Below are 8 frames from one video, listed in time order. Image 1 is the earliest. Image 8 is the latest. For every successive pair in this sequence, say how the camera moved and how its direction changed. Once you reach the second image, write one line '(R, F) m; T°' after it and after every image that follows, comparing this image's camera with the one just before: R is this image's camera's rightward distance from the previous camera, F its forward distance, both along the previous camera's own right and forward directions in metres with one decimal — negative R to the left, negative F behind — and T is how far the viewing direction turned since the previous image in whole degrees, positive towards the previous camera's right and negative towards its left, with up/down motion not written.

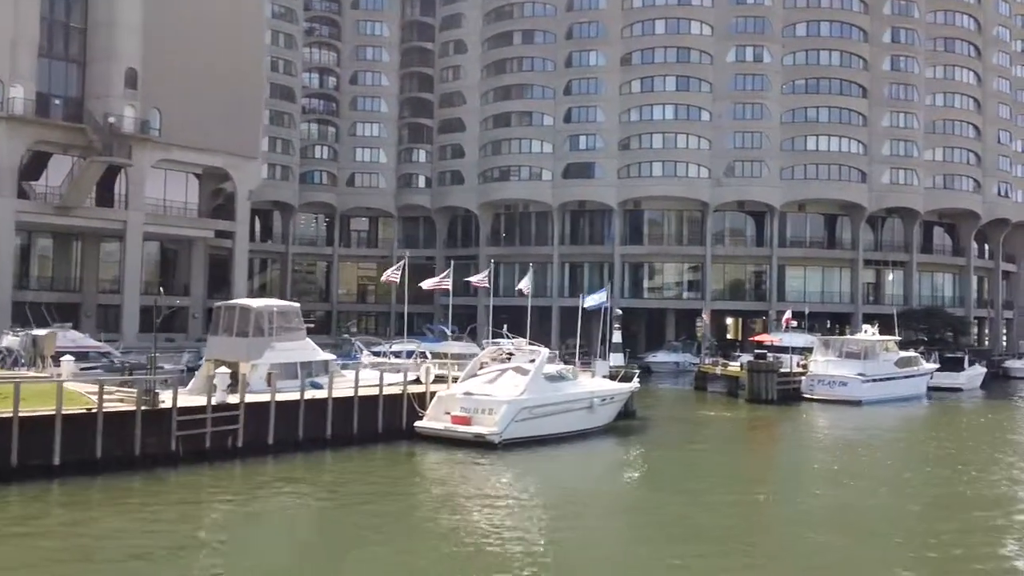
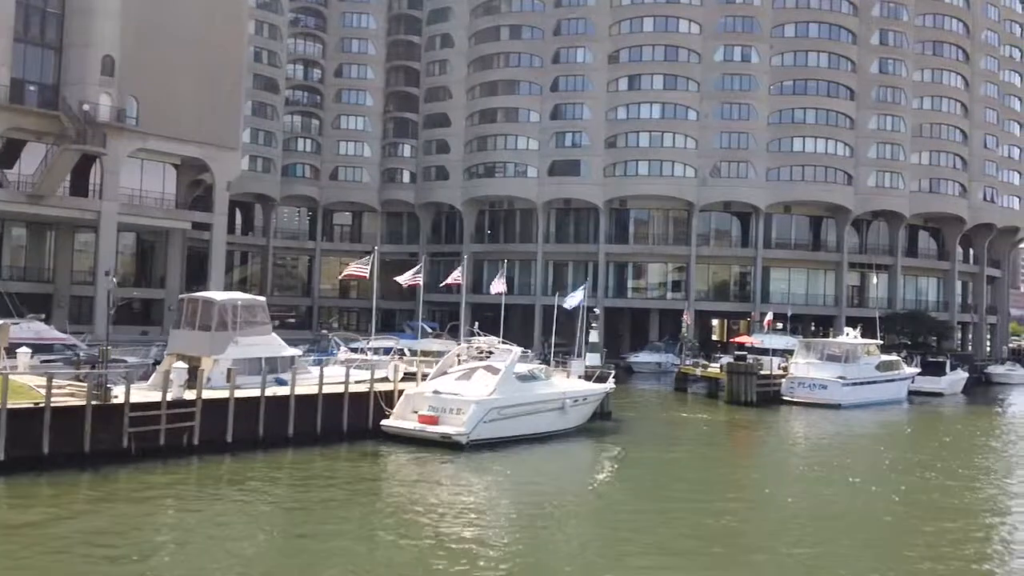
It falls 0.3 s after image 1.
(+0.4, +0.6) m; +1°
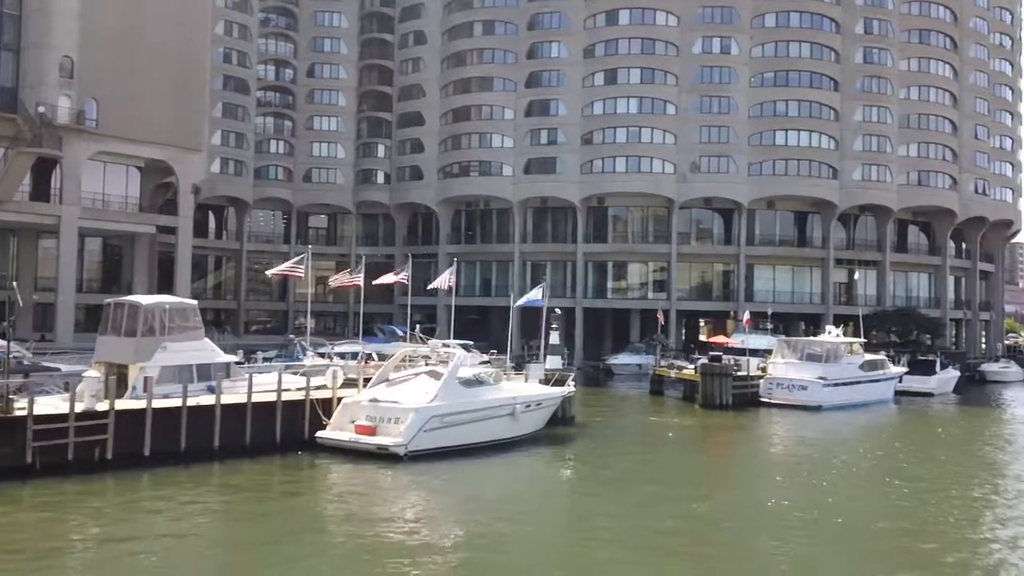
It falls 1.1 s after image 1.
(+1.3, +1.8) m; 0°
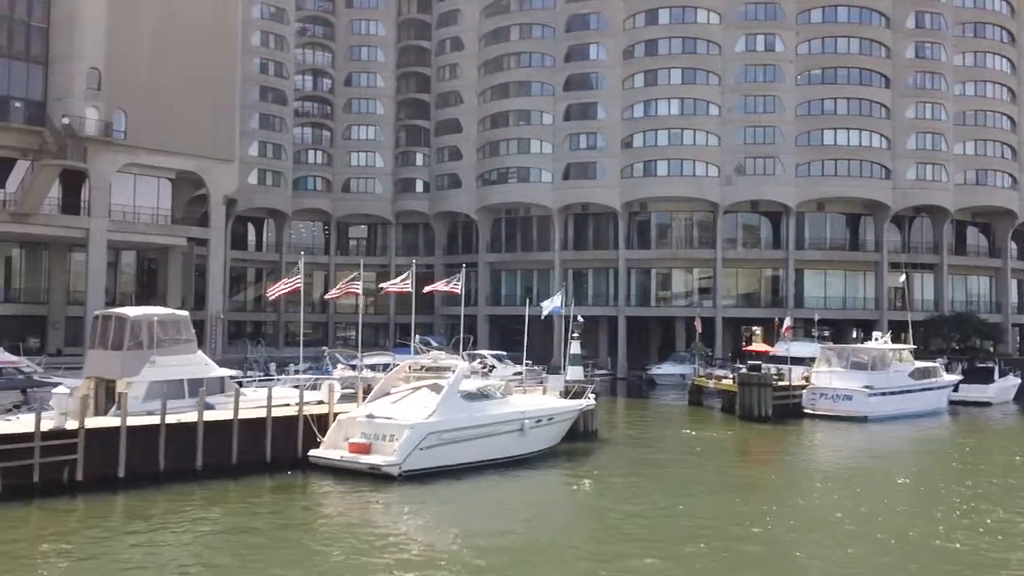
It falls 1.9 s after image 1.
(+1.2, +1.7) m; -3°
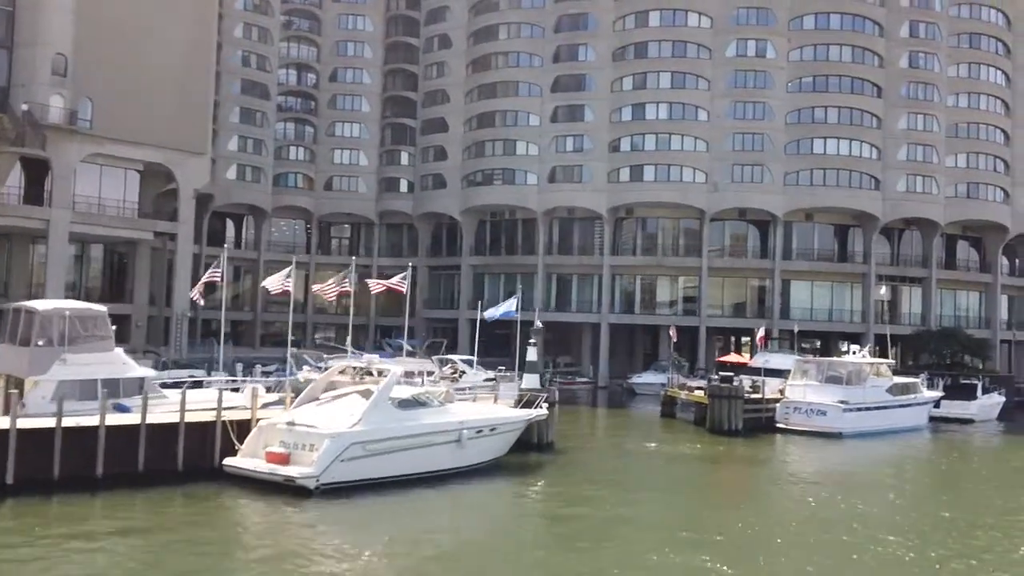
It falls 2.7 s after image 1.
(+1.3, +1.4) m; 0°
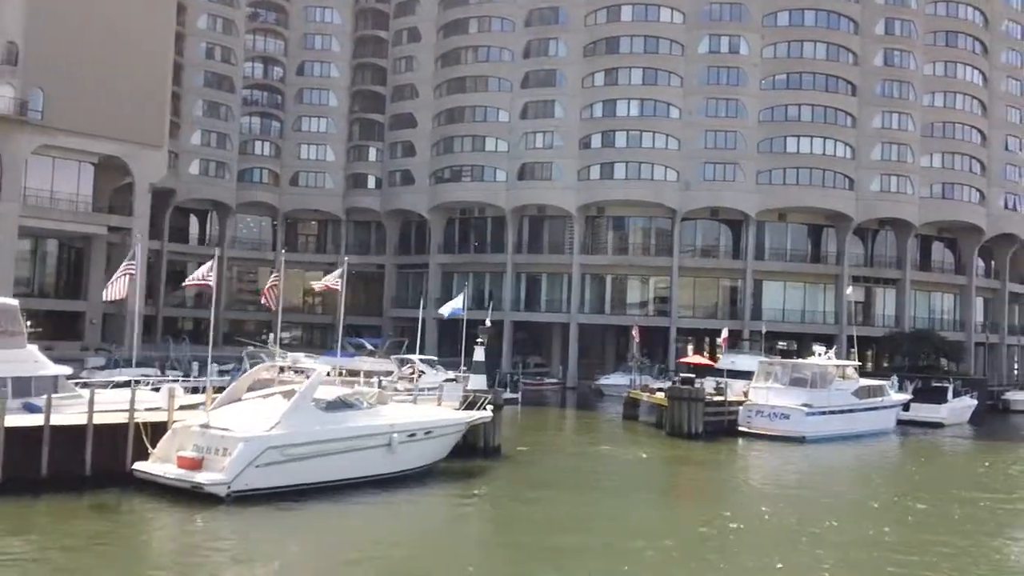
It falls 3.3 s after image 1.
(+1.0, +1.3) m; +1°
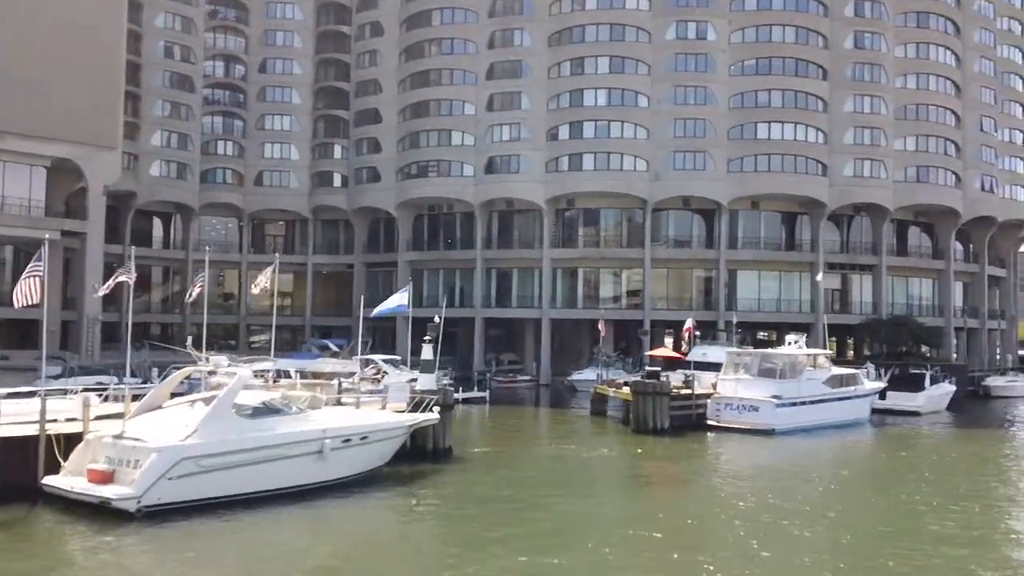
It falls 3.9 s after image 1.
(+1.0, +1.3) m; +1°
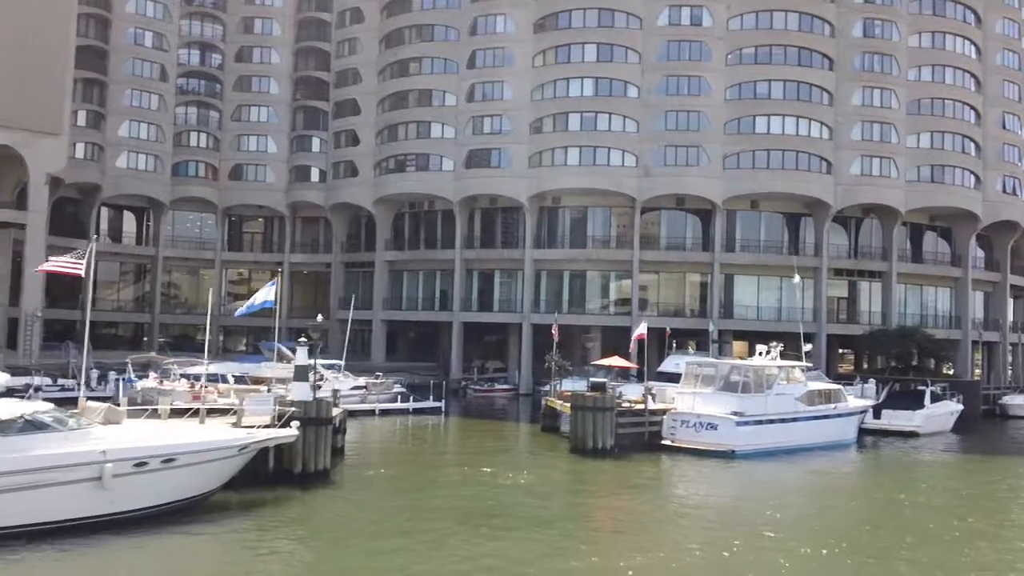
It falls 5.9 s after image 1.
(+3.1, +4.1) m; -2°
